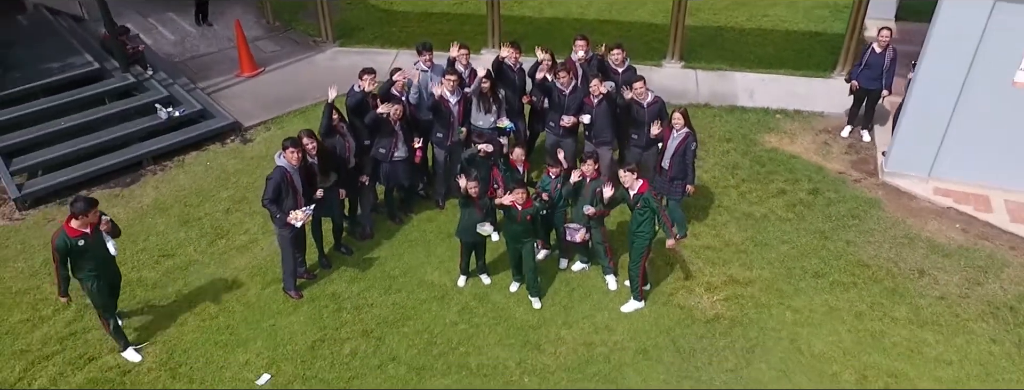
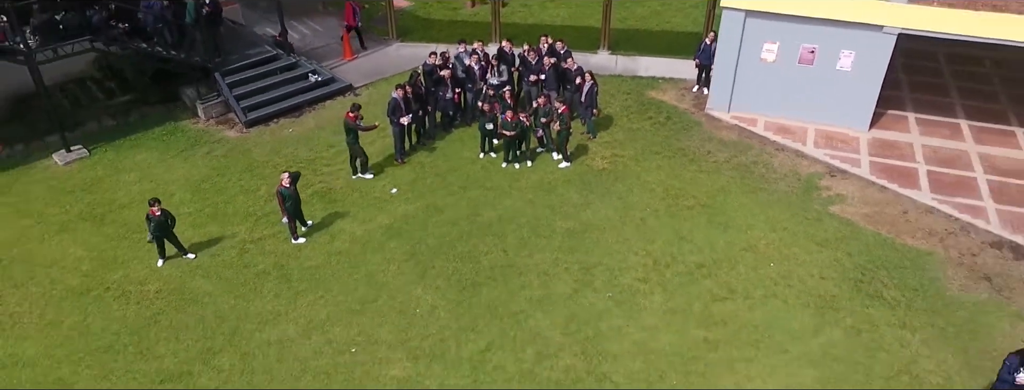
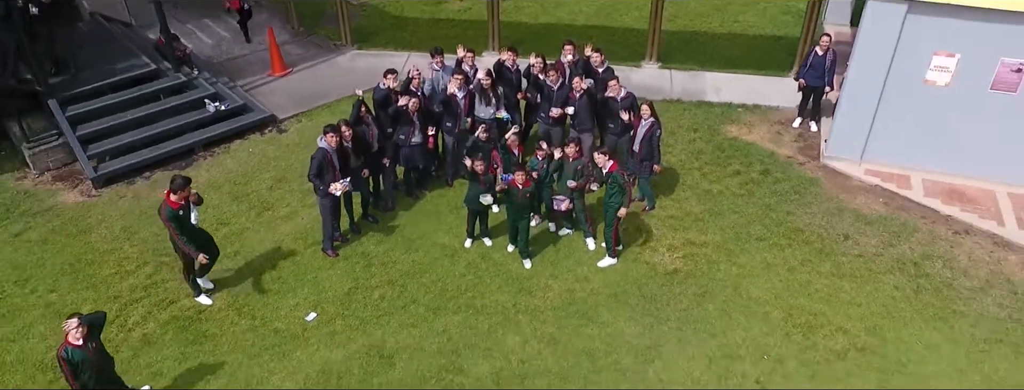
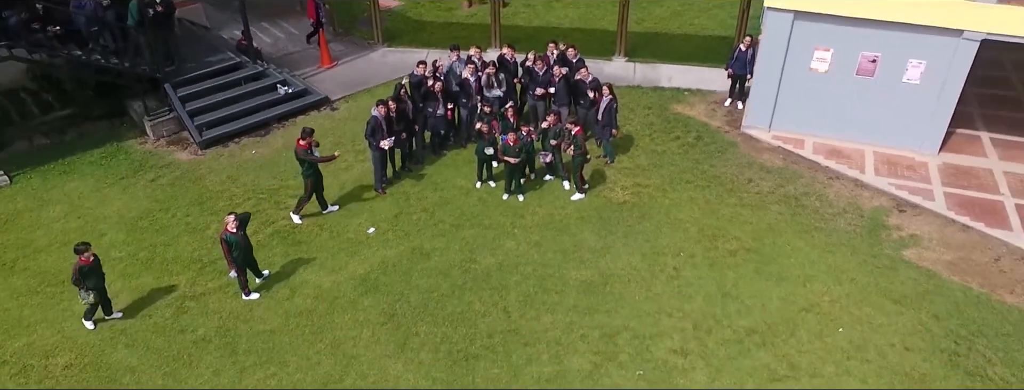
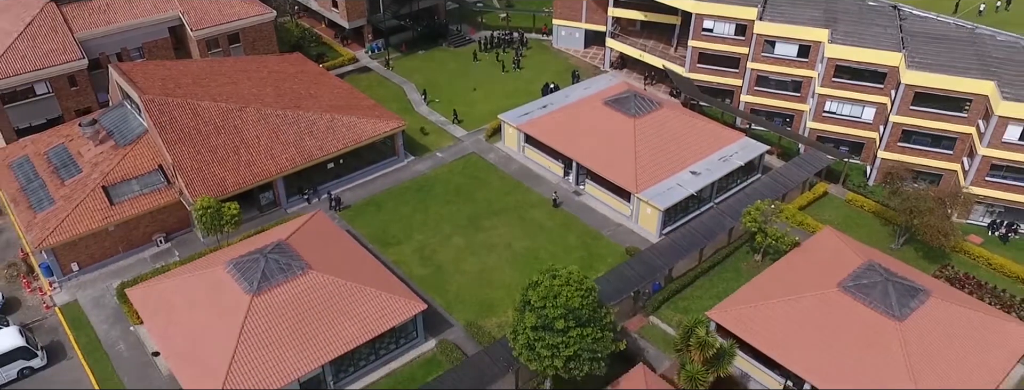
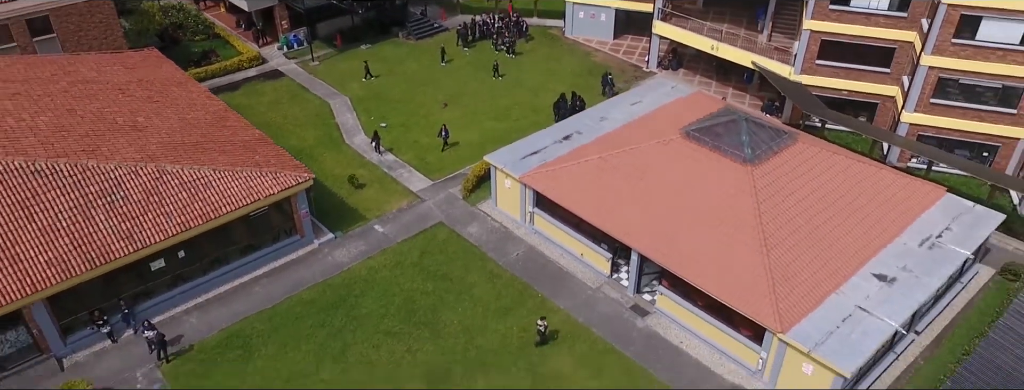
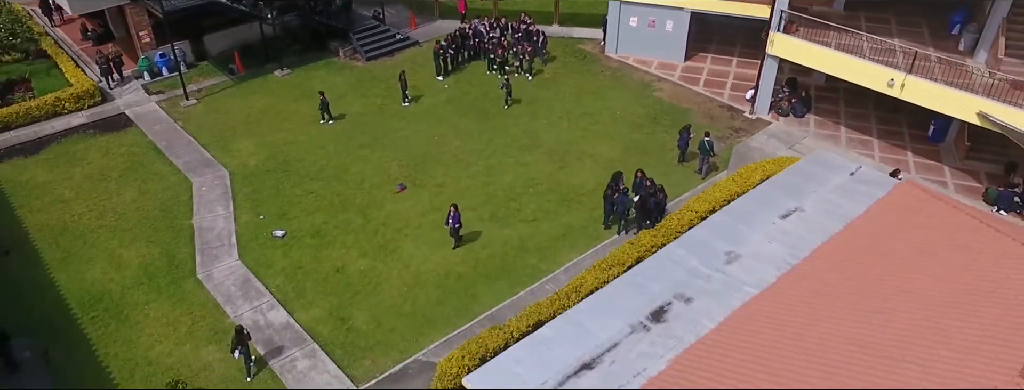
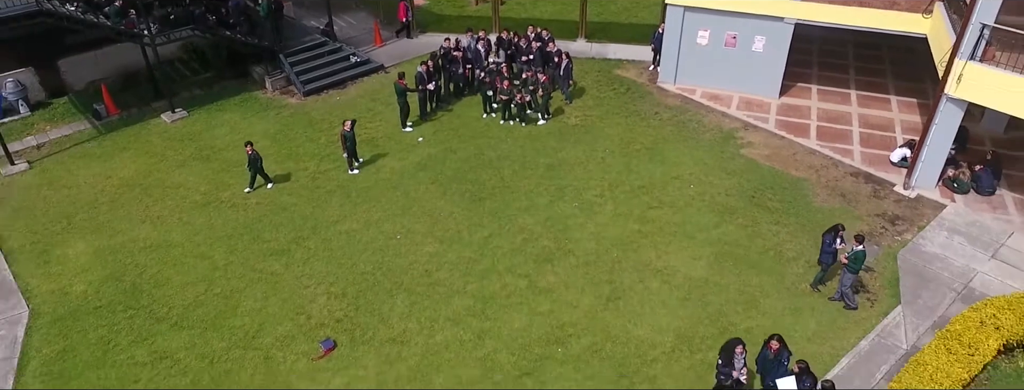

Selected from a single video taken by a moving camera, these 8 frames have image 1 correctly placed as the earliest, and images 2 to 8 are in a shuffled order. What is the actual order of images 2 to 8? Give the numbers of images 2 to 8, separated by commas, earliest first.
3, 4, 2, 8, 7, 6, 5
